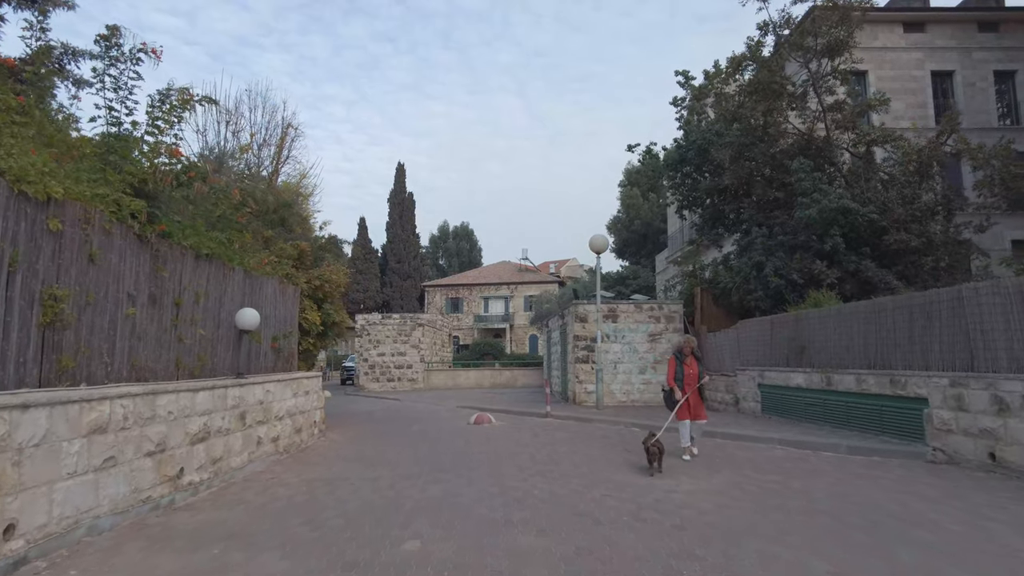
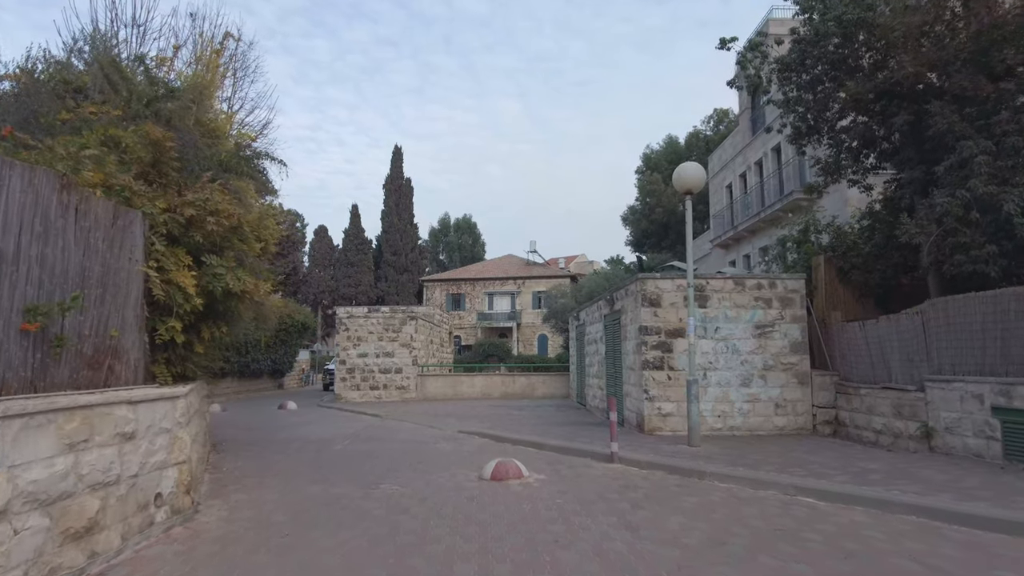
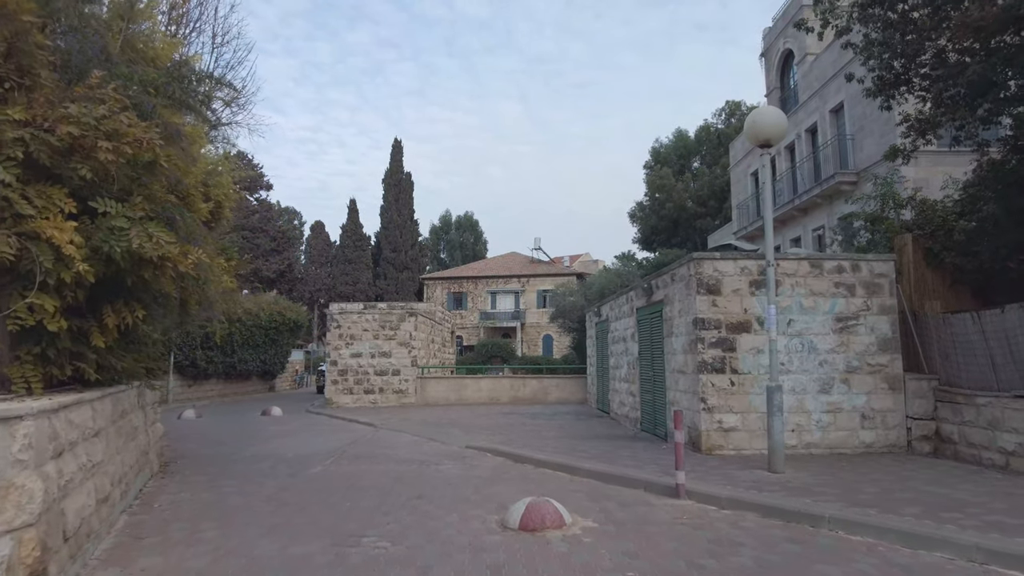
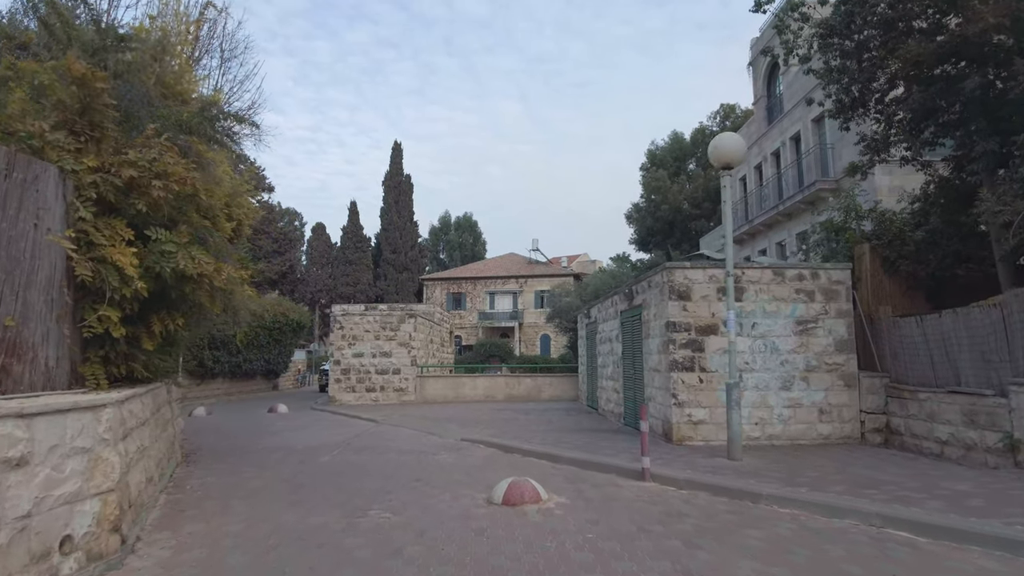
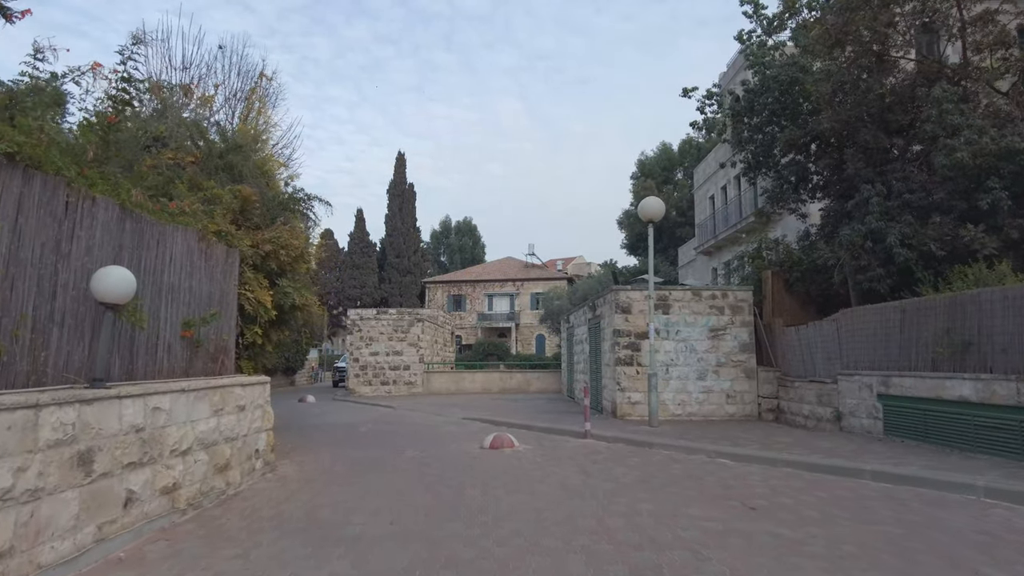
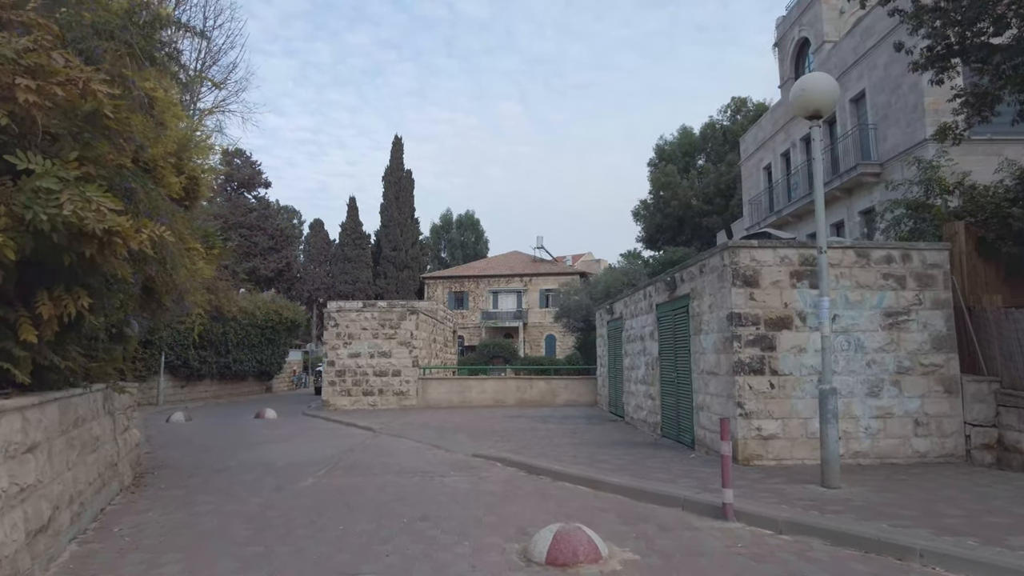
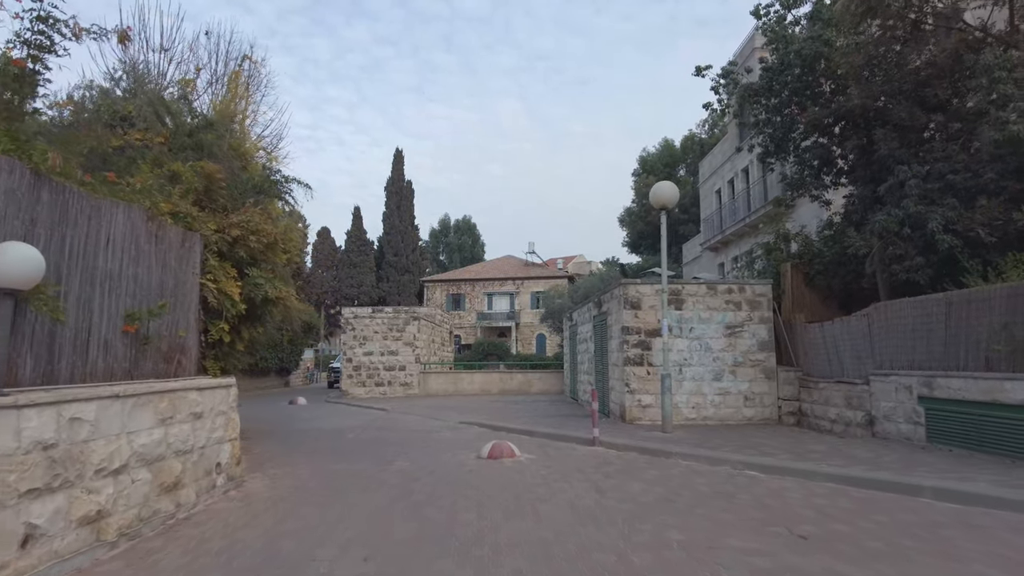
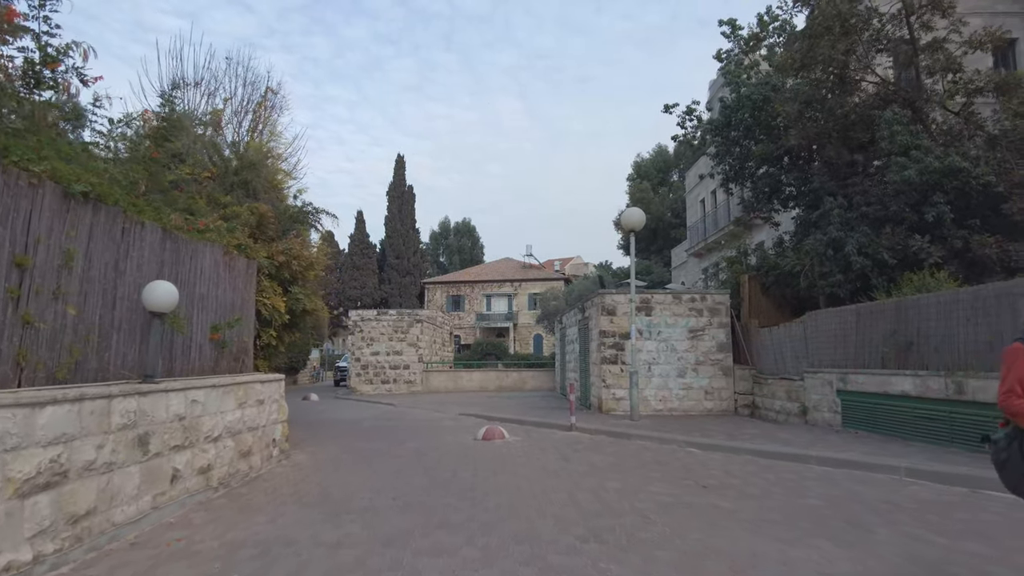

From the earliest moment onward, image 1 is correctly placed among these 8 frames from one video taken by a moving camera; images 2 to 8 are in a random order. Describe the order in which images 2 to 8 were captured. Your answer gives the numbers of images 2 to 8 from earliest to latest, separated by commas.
8, 5, 7, 2, 4, 3, 6
